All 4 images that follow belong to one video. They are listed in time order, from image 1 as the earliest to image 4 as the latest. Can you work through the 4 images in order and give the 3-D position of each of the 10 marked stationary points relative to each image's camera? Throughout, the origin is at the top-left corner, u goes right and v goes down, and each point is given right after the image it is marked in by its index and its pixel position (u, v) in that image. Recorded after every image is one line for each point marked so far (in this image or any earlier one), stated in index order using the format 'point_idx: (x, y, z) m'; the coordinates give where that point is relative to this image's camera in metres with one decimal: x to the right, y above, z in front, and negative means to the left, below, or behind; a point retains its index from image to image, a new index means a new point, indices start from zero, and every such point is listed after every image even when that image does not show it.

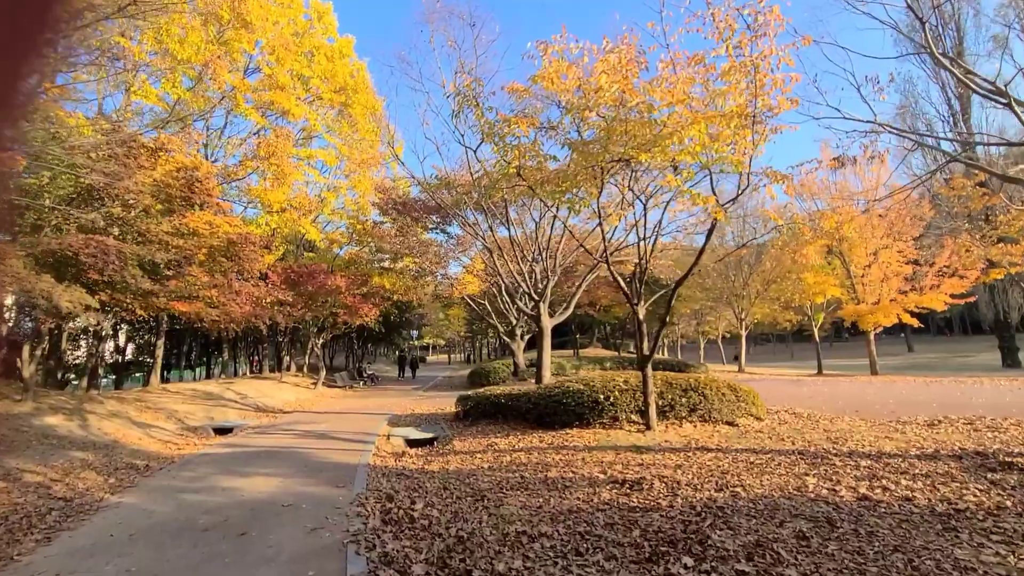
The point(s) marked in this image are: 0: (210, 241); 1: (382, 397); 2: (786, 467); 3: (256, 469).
0: (-6.9, +1.1, +11.5) m
1: (-4.6, -3.9, +17.8) m
2: (+3.1, -2.0, +5.6) m
3: (-3.6, -2.6, +7.1) m
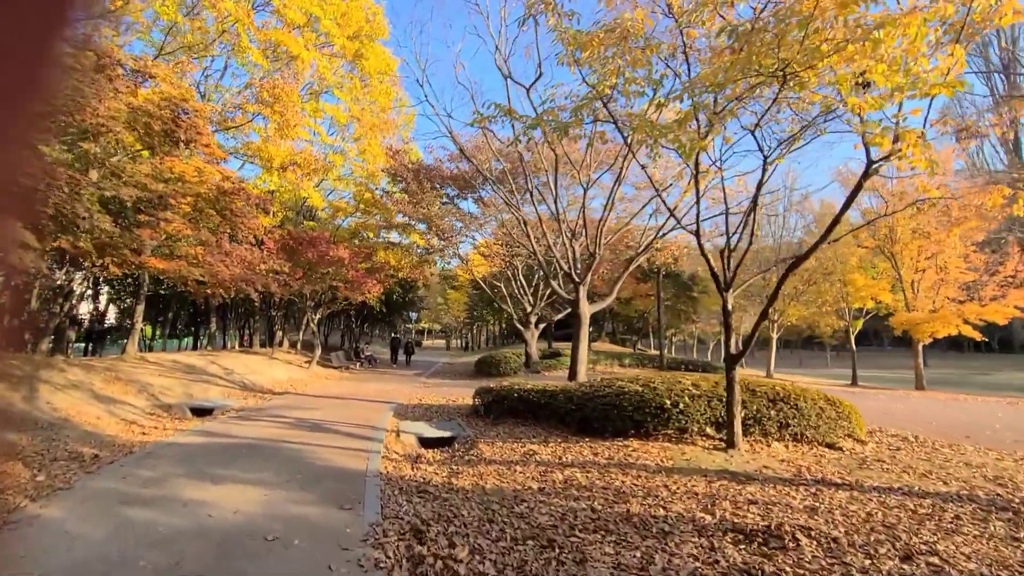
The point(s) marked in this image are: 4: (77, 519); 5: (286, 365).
0: (-6.1, +1.9, +9.7) m
1: (-4.2, -3.0, +16.2) m
2: (+3.7, -1.9, +4.0) m
3: (-3.0, -2.0, +5.5) m
4: (-3.6, -1.9, +4.1) m
5: (-8.3, -2.8, +18.3) m
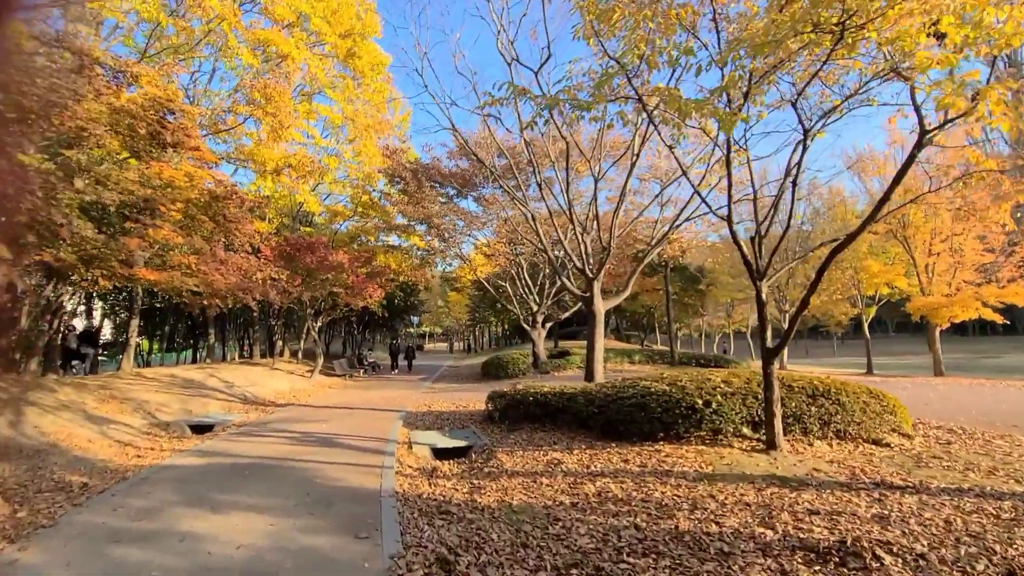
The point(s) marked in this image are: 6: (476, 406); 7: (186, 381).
0: (-6.0, +1.7, +9.2) m
1: (-3.9, -3.1, +15.7) m
2: (+4.0, -1.7, +3.6) m
3: (-2.7, -2.1, +5.0) m
4: (-3.3, -2.0, +3.6) m
5: (-8.0, -3.1, +17.8) m
6: (-0.8, -2.6, +11.0) m
7: (-9.1, -2.6, +14.0) m
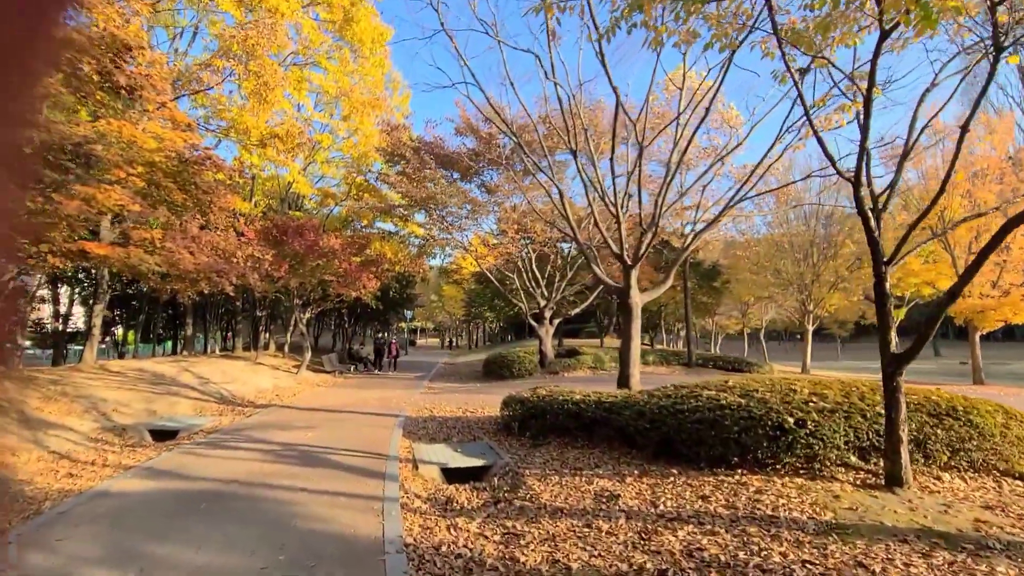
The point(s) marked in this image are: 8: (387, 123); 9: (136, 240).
0: (-5.5, +2.0, +7.7) m
1: (-3.7, -2.8, +14.3) m
2: (+4.4, -1.6, +2.2) m
3: (-2.3, -1.9, +3.5) m
4: (-2.9, -1.8, +2.2) m
5: (-7.8, -2.7, +16.3) m
6: (-0.5, -2.4, +9.6) m
7: (-8.9, -2.2, +12.5) m
8: (-4.0, +5.4, +16.3) m
9: (-6.7, +0.9, +8.9) m
